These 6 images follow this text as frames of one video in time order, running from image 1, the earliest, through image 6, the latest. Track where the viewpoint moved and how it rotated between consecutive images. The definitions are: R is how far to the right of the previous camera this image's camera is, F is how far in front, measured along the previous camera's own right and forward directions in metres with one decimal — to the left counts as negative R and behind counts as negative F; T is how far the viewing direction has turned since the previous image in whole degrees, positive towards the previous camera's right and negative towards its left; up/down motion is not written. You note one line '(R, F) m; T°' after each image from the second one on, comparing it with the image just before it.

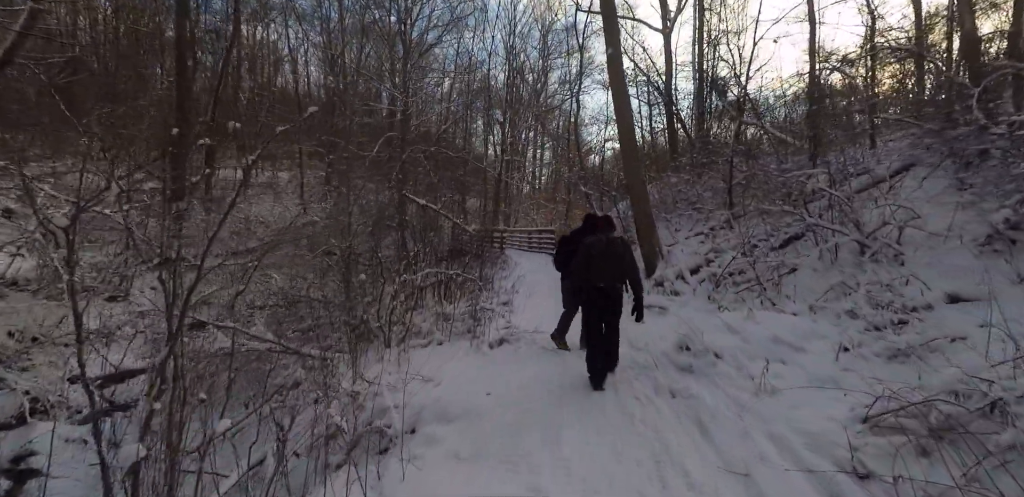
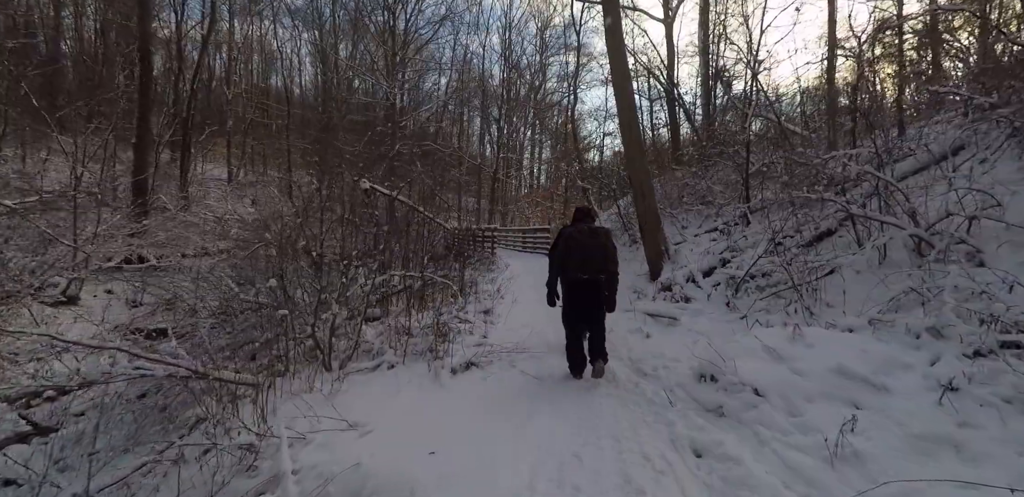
(+0.3, +1.4) m; 0°
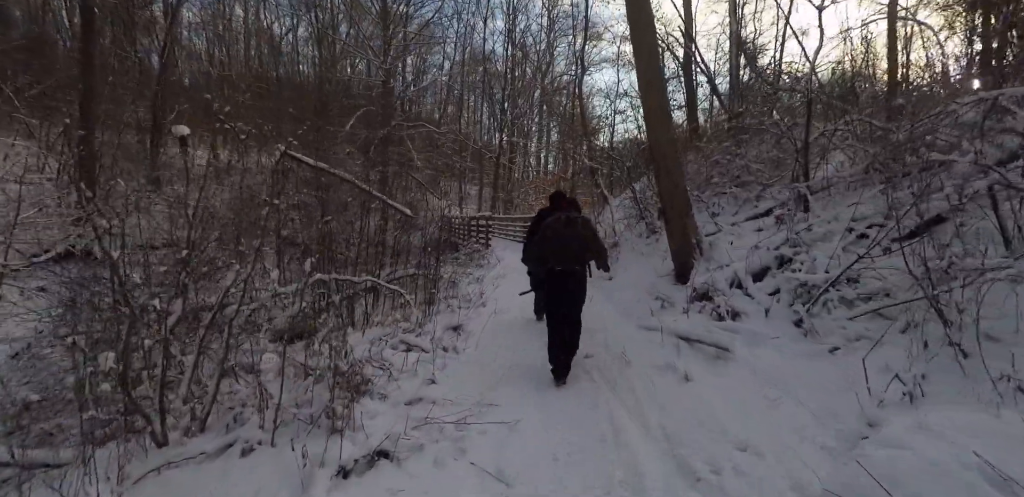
(+0.4, +2.2) m; -1°
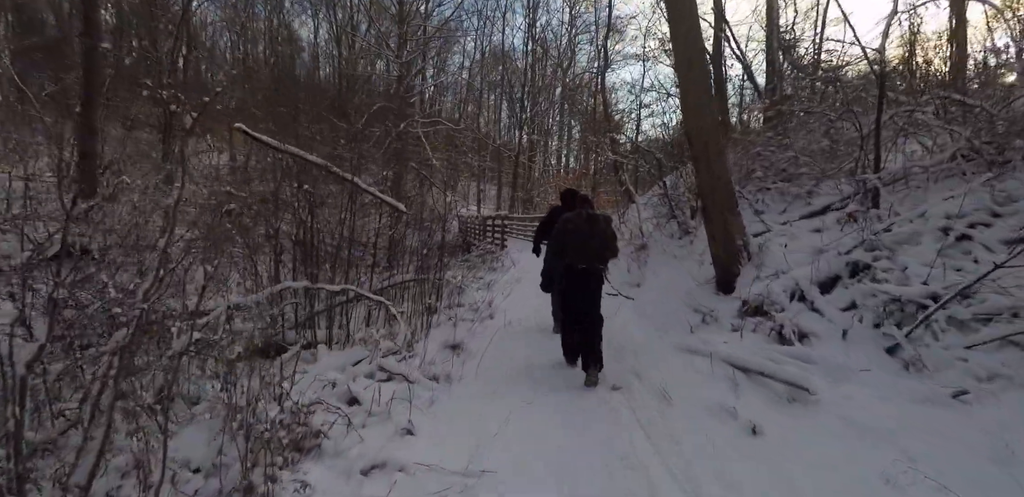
(+0.1, +1.0) m; -2°
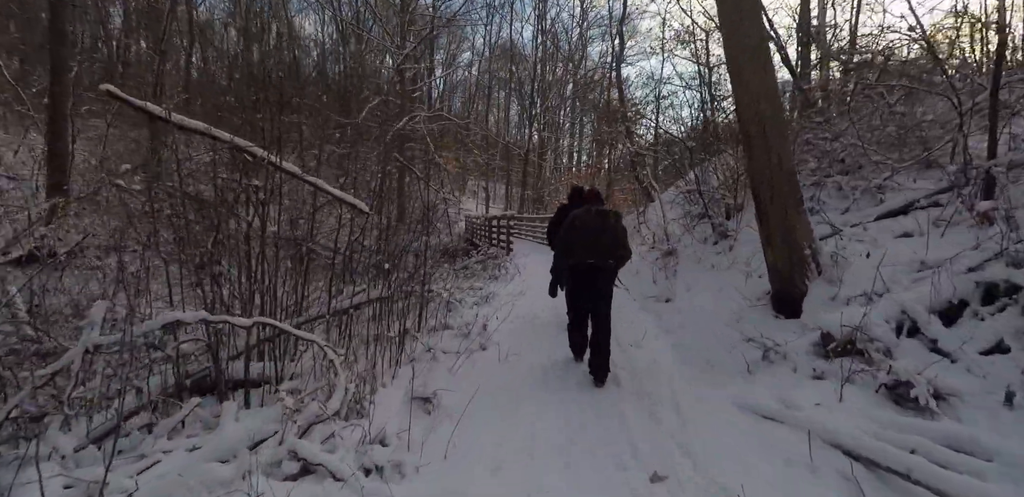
(+0.1, +1.4) m; -1°
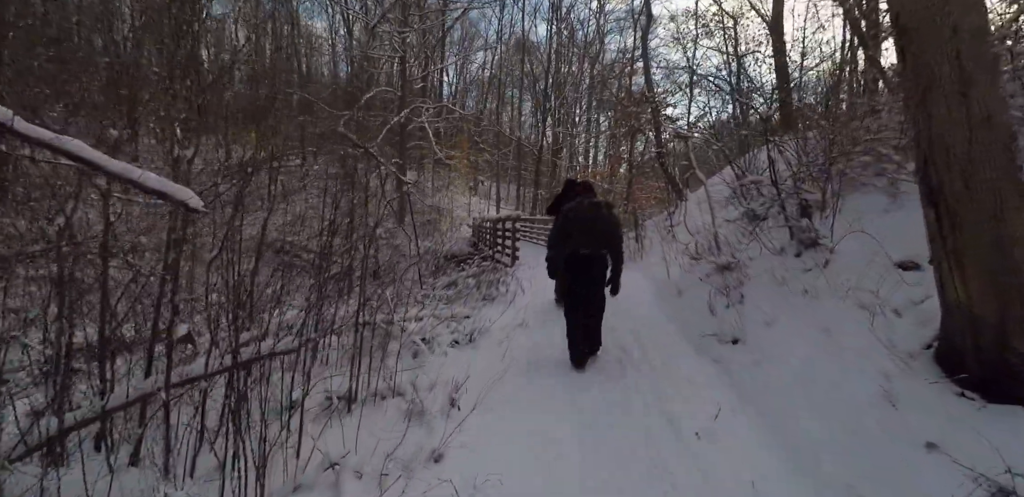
(+0.2, +2.1) m; -2°
